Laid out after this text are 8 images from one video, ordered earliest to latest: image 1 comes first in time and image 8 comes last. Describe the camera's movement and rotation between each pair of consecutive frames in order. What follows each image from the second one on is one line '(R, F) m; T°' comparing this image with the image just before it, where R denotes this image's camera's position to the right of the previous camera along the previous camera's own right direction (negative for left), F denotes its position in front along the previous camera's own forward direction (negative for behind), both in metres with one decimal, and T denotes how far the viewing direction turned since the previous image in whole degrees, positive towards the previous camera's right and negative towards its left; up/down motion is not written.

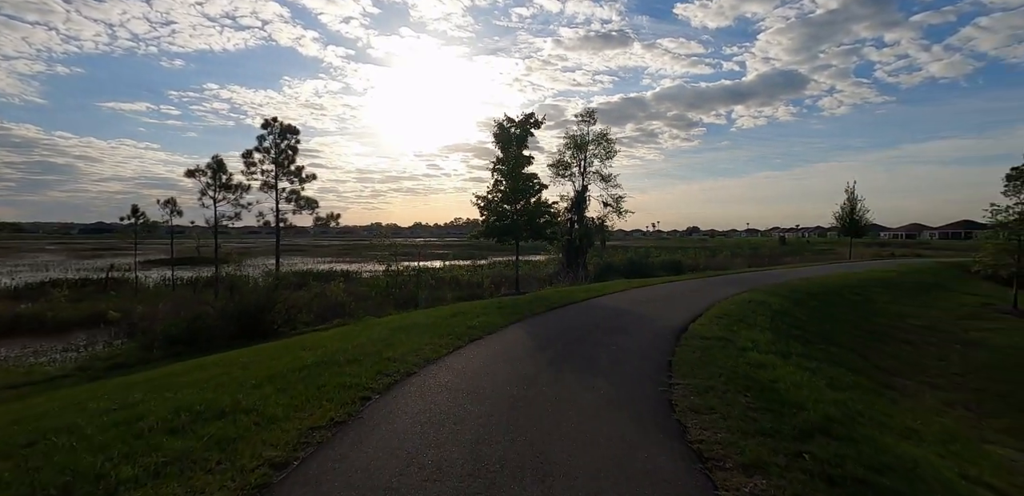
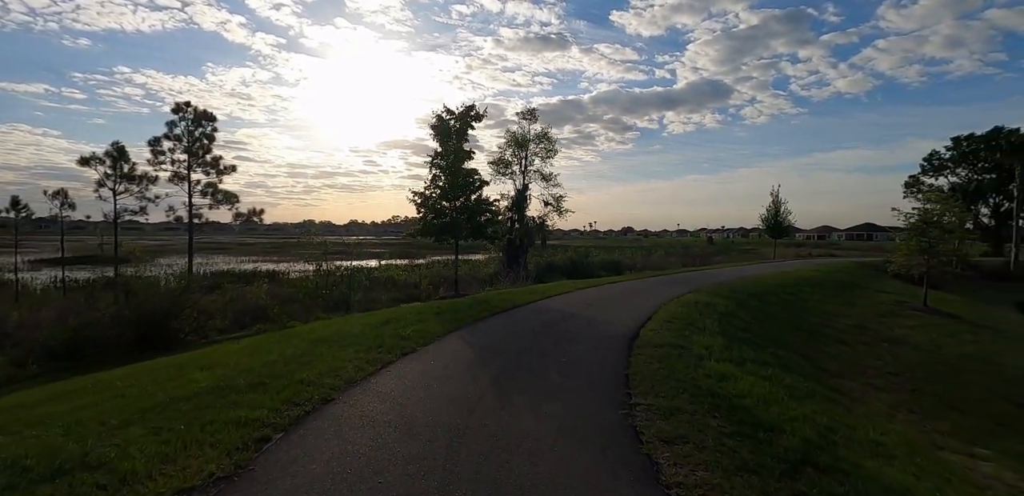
(0.0, +1.0) m; +7°
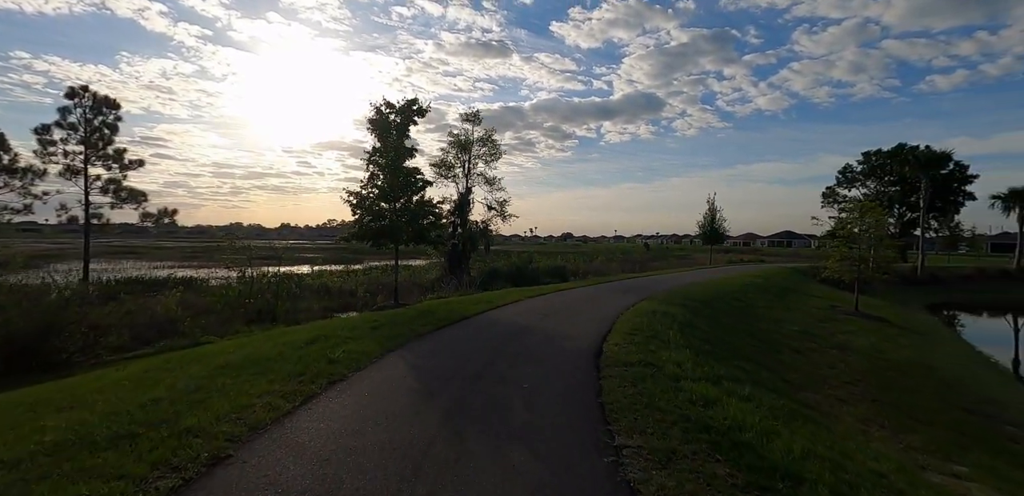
(-0.2, +1.2) m; +7°
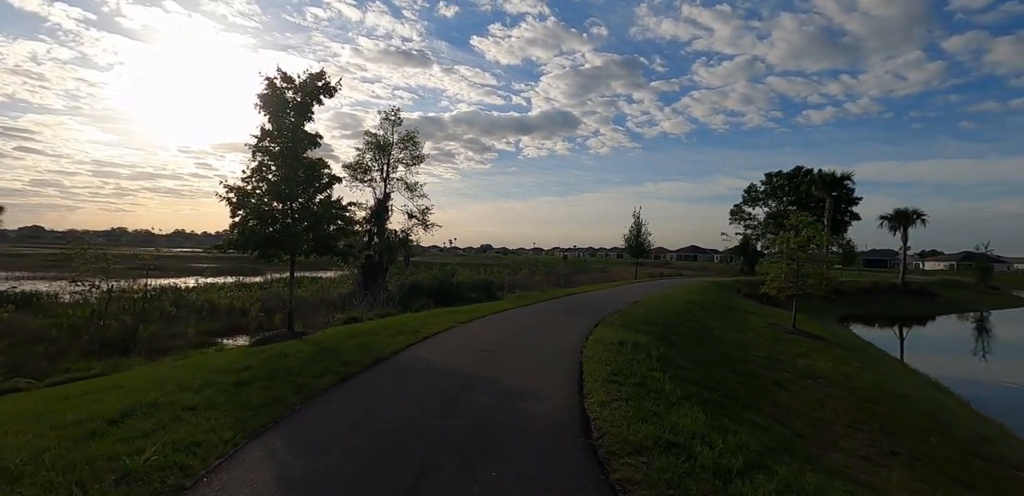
(-0.3, +2.9) m; +10°
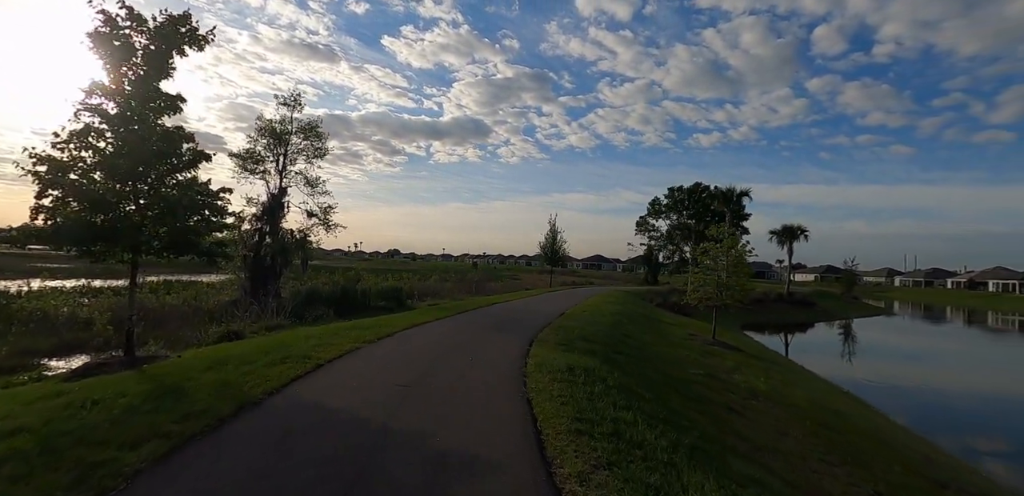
(-0.3, +2.1) m; +11°
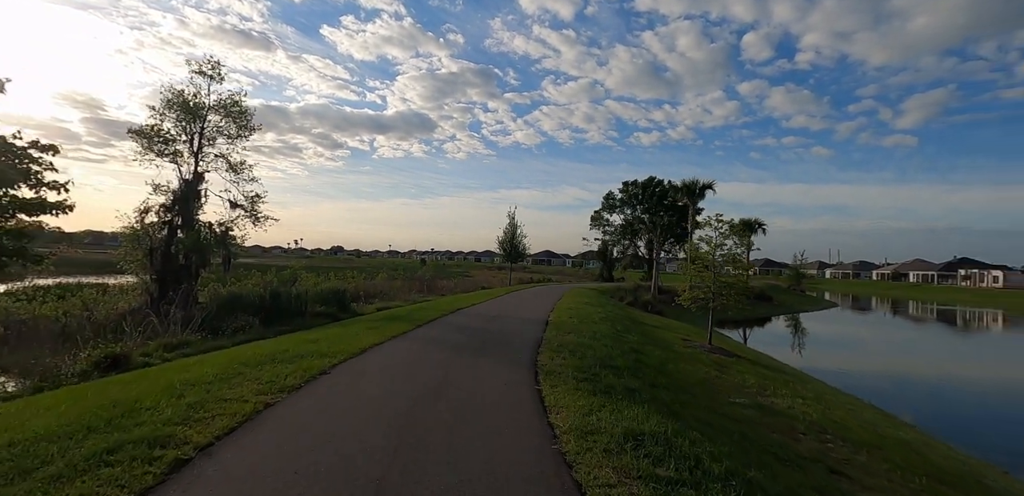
(-0.9, +3.6) m; +7°
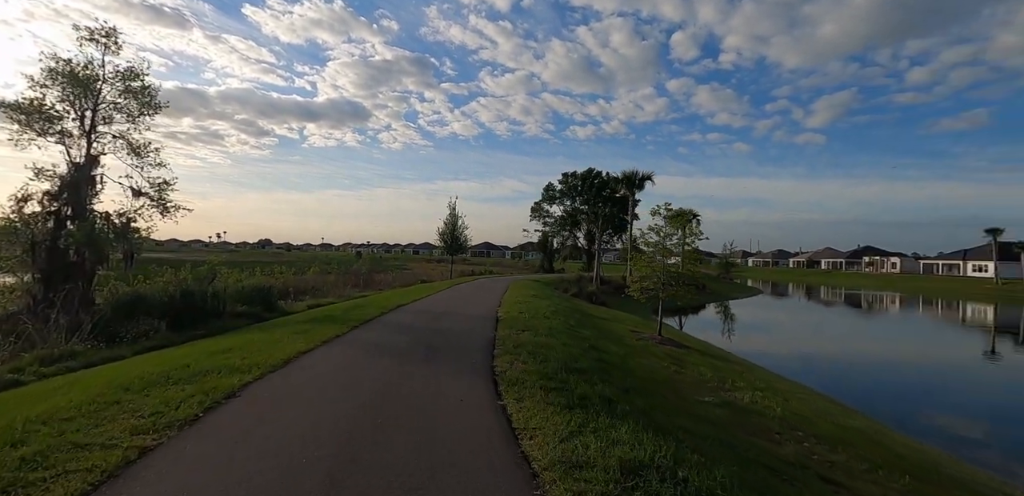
(-0.2, +1.2) m; +8°
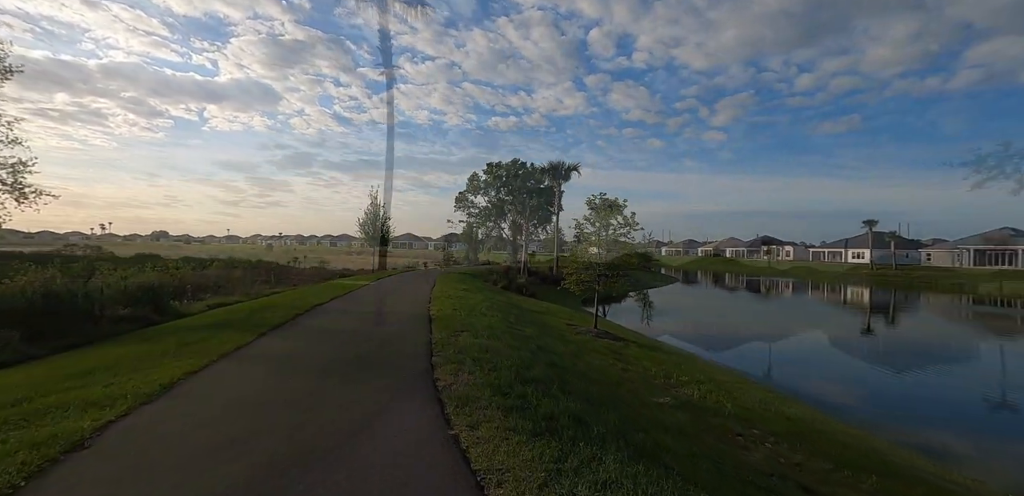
(-0.3, +1.2) m; +10°
